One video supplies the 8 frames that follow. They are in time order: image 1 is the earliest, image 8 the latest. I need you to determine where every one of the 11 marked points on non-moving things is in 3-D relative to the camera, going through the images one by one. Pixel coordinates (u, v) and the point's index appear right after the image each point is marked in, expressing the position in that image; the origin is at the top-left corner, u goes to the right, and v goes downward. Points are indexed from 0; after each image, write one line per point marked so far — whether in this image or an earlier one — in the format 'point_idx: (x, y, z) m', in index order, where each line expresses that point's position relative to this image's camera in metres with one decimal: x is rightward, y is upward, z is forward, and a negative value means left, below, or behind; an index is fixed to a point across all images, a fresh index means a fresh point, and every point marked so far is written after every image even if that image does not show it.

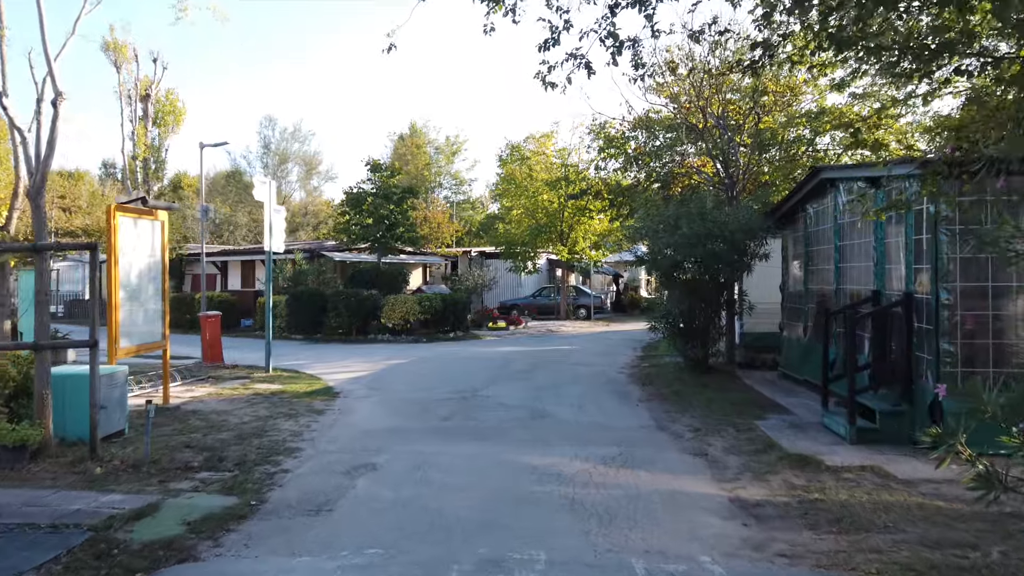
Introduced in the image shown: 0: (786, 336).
0: (+4.6, -0.8, +12.3) m
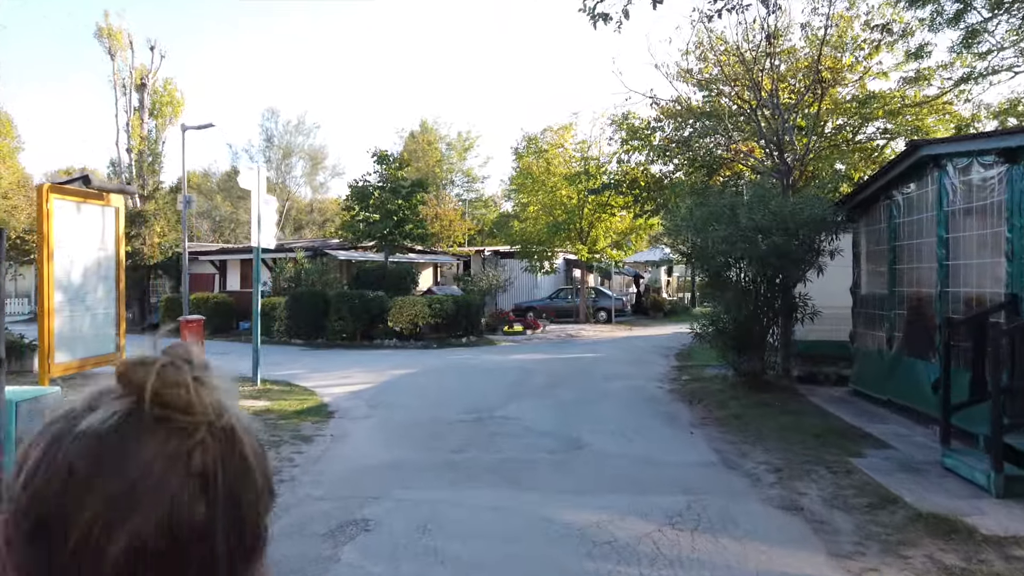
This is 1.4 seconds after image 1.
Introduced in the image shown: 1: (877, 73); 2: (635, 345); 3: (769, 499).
0: (+4.9, -0.8, +10.5) m
1: (+9.5, +5.6, +19.3) m
2: (+3.2, -1.5, +19.1) m
3: (+2.1, -1.7, +6.0) m
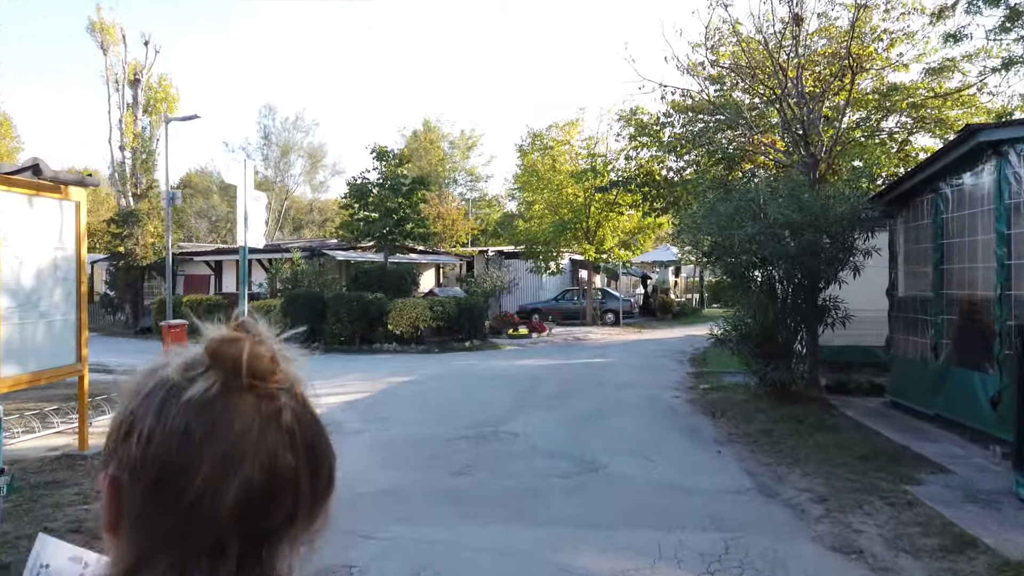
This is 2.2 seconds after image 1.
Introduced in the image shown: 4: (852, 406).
0: (+5.0, -0.9, +9.6) m
1: (+9.6, +5.5, +18.4) m
2: (+3.3, -1.5, +18.2) m
3: (+2.1, -1.7, +5.2) m
4: (+4.5, -1.6, +9.8) m
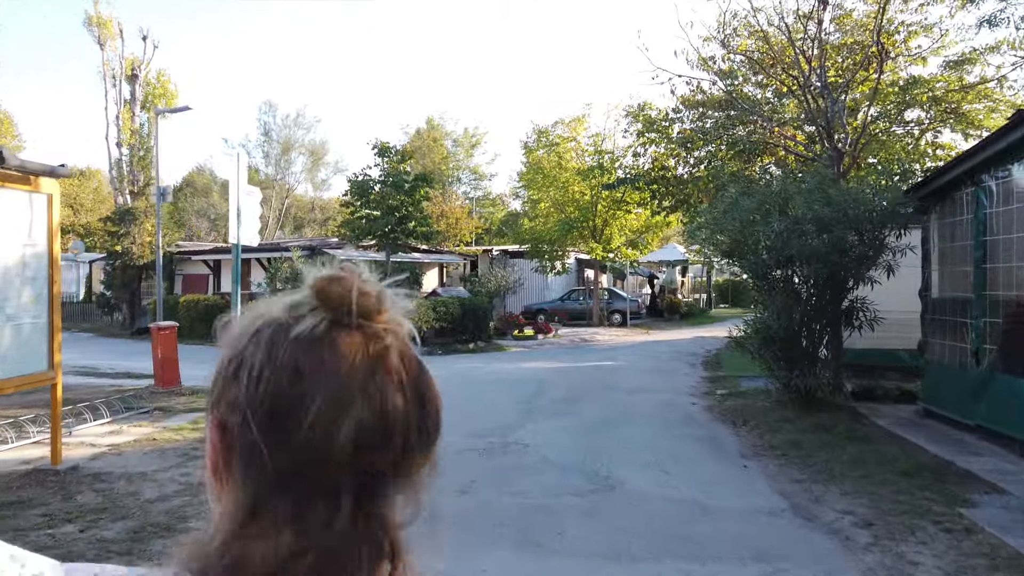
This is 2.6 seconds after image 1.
0: (+5.1, -0.9, +9.0) m
1: (+9.8, +5.5, +17.8) m
2: (+3.4, -1.5, +17.6) m
3: (+2.2, -1.7, +4.6) m
4: (+4.6, -1.6, +9.2) m
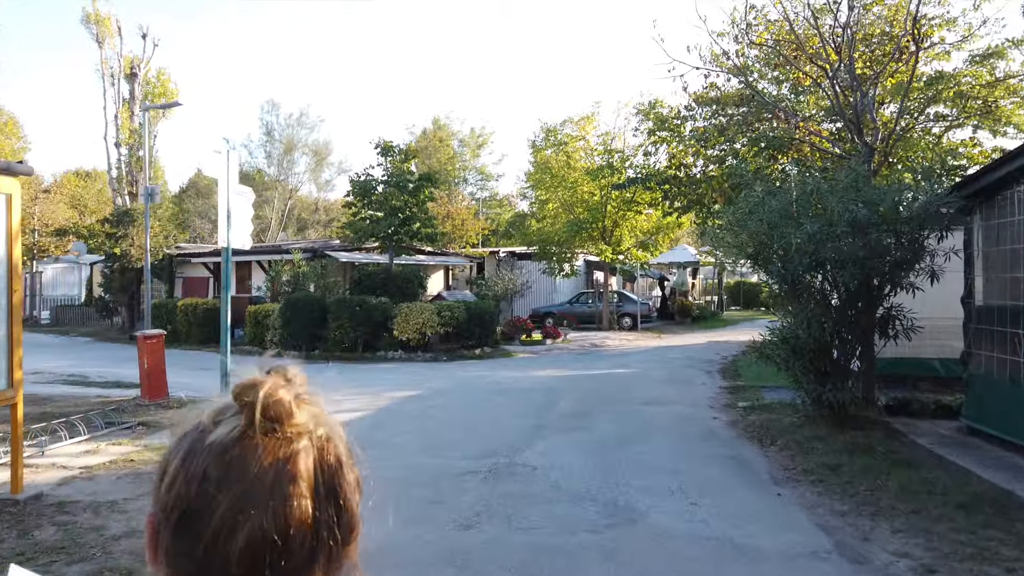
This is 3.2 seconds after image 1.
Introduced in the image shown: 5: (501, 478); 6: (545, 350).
0: (+5.2, -0.9, +8.3) m
1: (+9.9, +5.5, +17.0) m
2: (+3.6, -1.6, +16.9) m
3: (+2.3, -1.8, +3.9) m
4: (+4.7, -1.6, +8.5) m
5: (-0.1, -1.8, +7.0) m
6: (+0.9, -1.6, +19.3) m
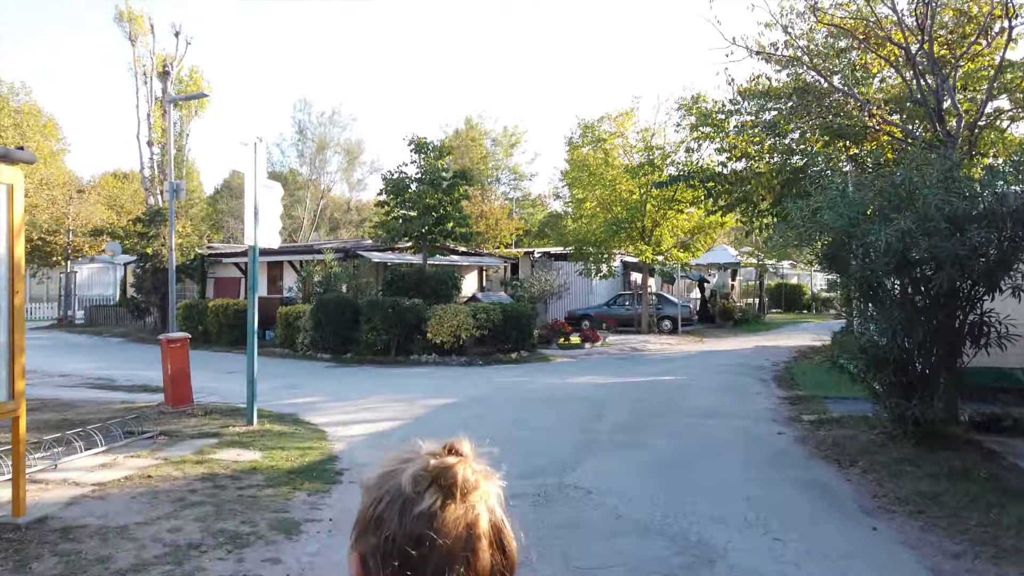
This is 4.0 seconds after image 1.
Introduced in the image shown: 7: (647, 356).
0: (+5.7, -1.0, +7.4) m
1: (+10.8, +5.4, +15.9) m
2: (+4.4, -1.6, +16.0) m
3: (+2.6, -1.8, +3.0) m
4: (+5.2, -1.7, +7.6) m
5: (+0.3, -1.8, +6.2) m
6: (+1.8, -1.7, +18.6) m
7: (+3.3, -1.7, +18.2) m
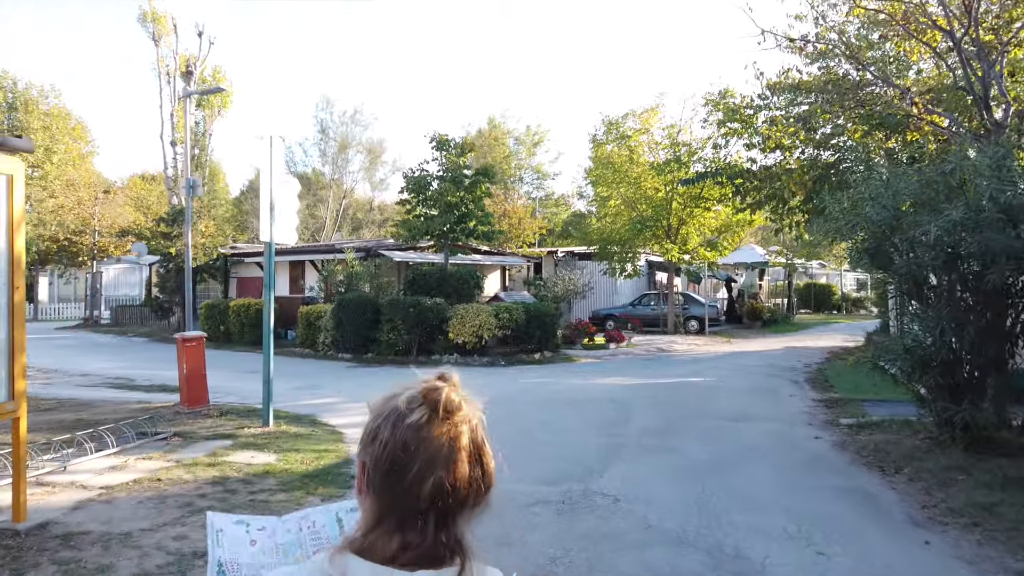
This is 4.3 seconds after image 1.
0: (+5.9, -0.9, +6.8) m
1: (+11.3, +5.4, +15.2) m
2: (+4.9, -1.6, +15.6) m
3: (+2.7, -1.8, +2.6) m
4: (+5.4, -1.6, +7.1) m
5: (+0.5, -1.8, +5.9) m
6: (+2.4, -1.6, +18.2) m
7: (+3.9, -1.6, +17.7) m
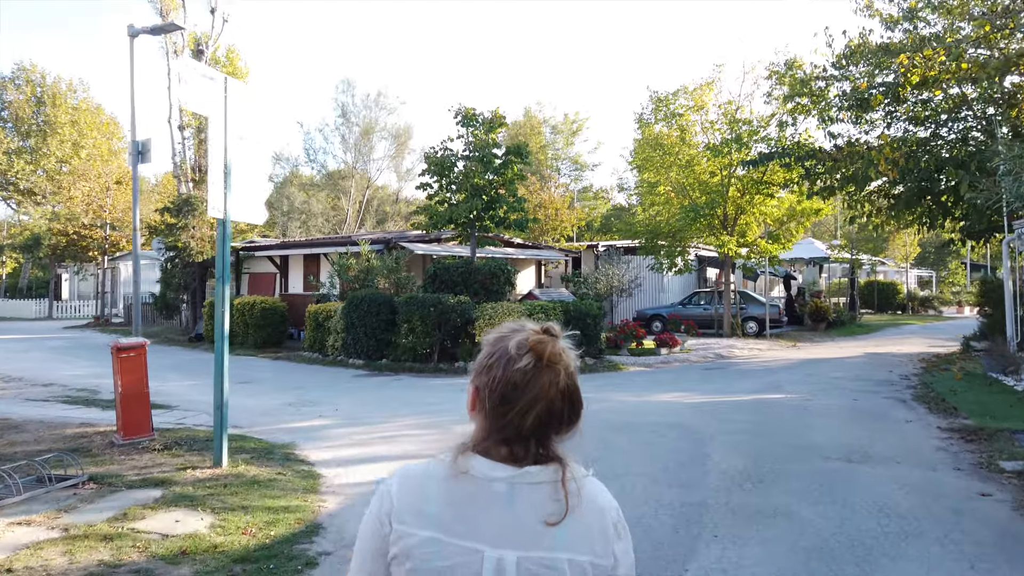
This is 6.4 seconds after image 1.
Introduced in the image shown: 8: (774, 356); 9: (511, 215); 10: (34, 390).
0: (+6.1, -0.9, +4.2) m
1: (+11.9, +5.5, +12.2) m
2: (+5.6, -1.6, +12.9) m
3: (+2.7, -1.8, +0.1) m
4: (+5.6, -1.6, +4.4) m
5: (+0.7, -1.7, +3.5) m
6: (+3.1, -1.6, +15.6) m
7: (+4.6, -1.6, +15.1) m
8: (+6.0, -1.5, +17.0) m
9: (0.0, +1.6, +16.4) m
10: (-7.3, -1.5, +11.4) m
